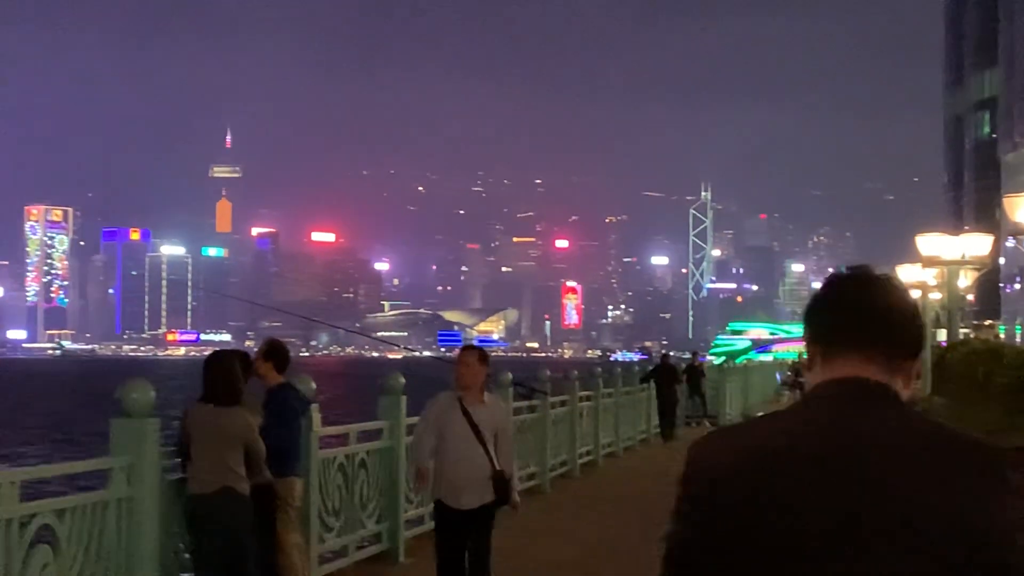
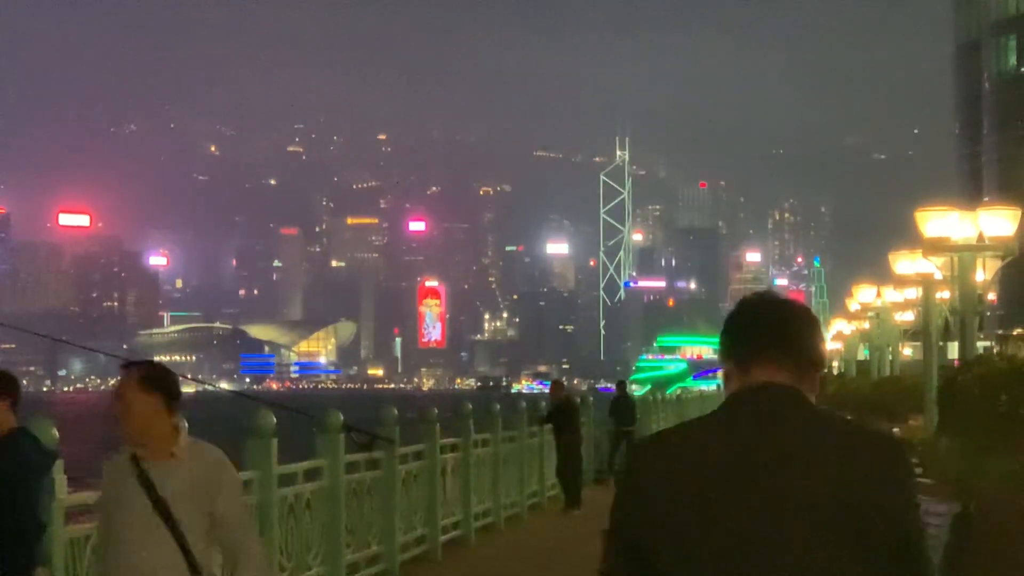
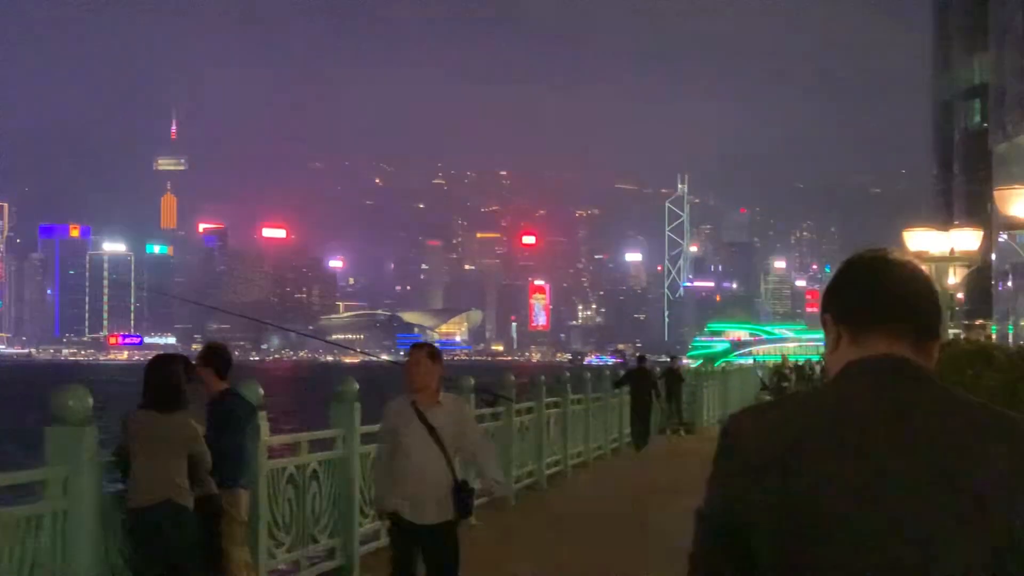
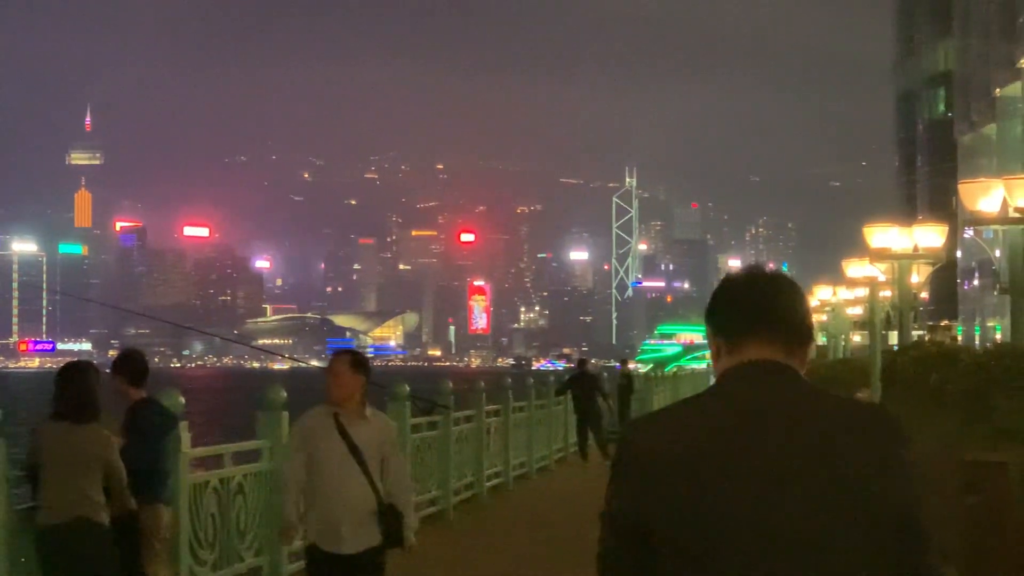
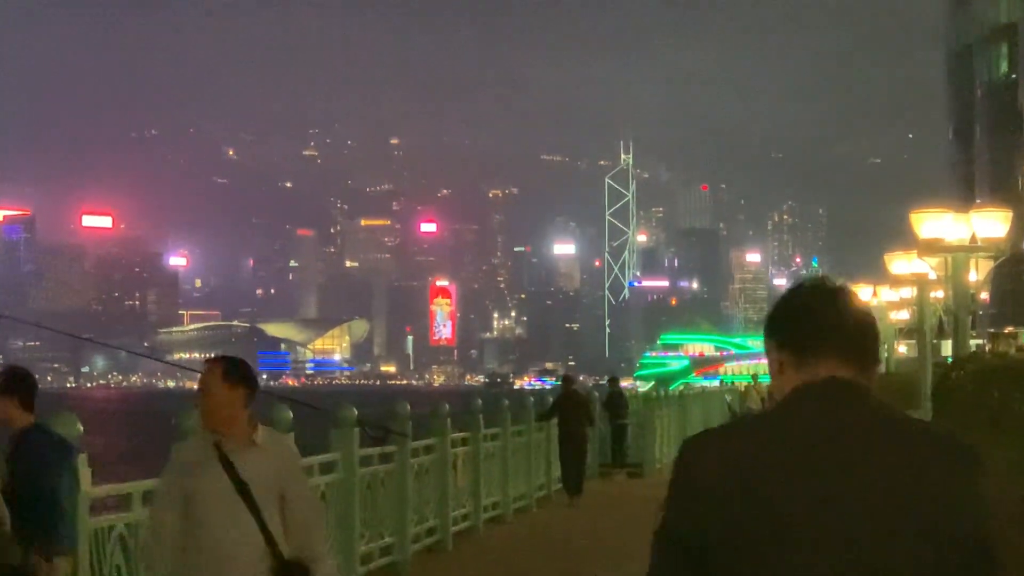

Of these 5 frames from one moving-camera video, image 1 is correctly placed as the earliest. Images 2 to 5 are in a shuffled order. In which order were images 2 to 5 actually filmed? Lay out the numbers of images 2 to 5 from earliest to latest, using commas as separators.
3, 4, 5, 2
